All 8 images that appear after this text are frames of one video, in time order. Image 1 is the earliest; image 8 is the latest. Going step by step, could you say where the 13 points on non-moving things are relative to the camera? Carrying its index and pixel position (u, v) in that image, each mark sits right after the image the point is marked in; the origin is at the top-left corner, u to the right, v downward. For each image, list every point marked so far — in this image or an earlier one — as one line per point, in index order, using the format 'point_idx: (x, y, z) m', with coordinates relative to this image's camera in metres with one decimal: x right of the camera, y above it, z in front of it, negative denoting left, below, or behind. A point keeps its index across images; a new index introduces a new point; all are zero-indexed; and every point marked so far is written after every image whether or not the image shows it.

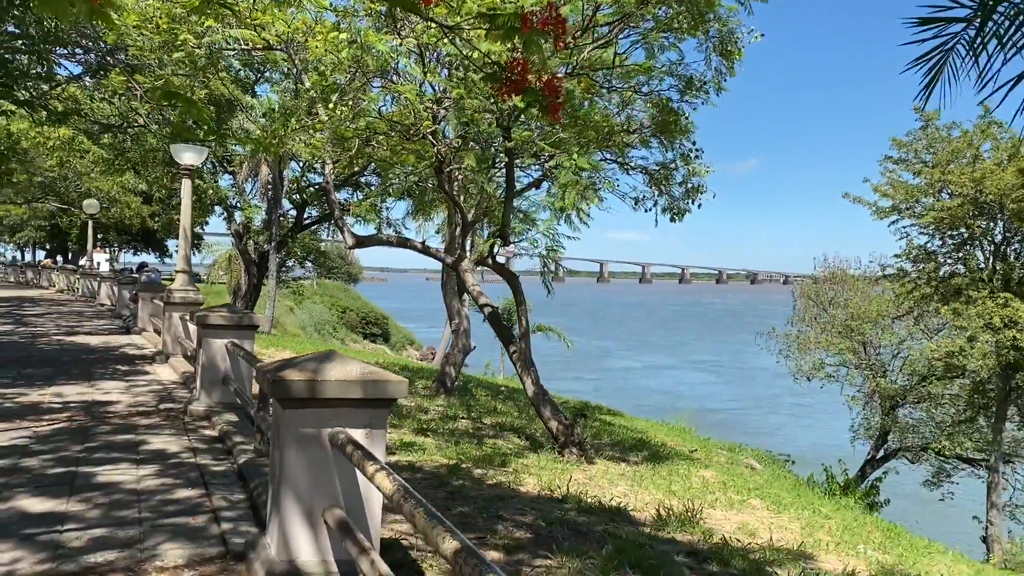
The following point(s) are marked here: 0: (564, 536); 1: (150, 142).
0: (+0.3, -1.5, +5.4) m
1: (-7.4, +3.0, +18.1) m
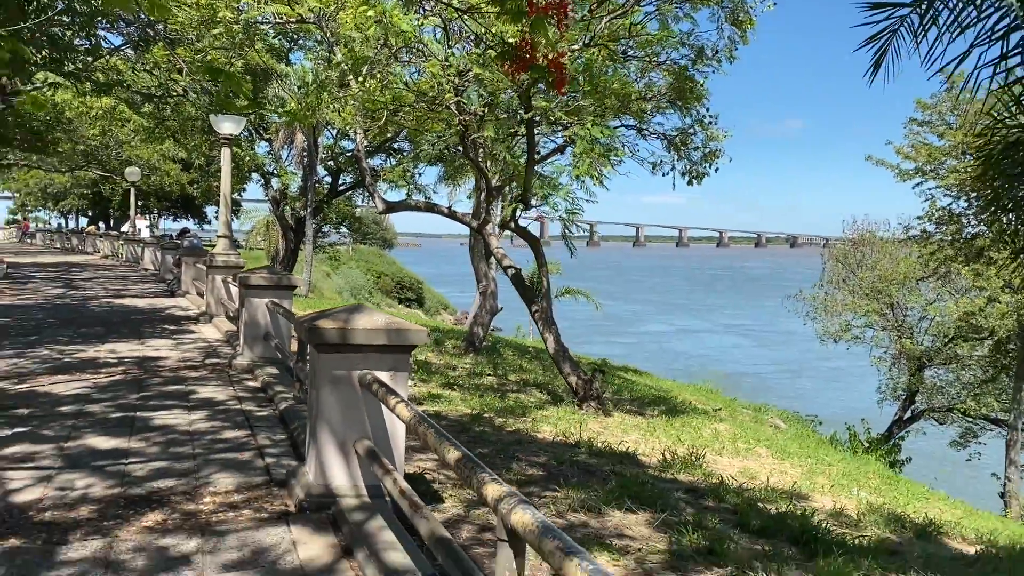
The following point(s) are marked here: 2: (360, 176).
0: (+0.4, -1.2, +5.9) m
1: (-6.8, +3.7, +18.7) m
2: (-3.0, +2.2, +17.5) m
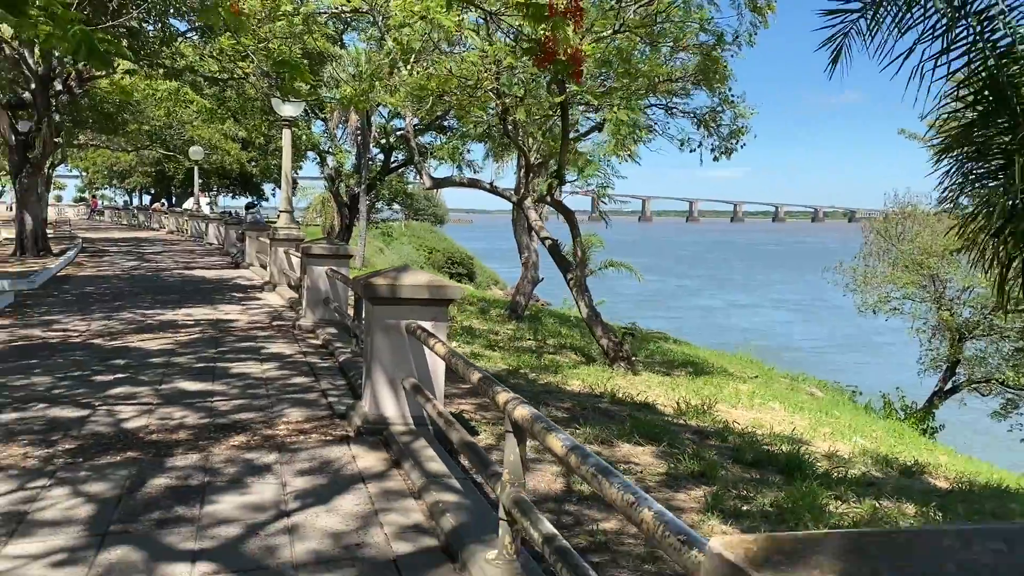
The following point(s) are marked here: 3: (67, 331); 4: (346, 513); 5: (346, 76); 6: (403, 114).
0: (+0.6, -1.0, +6.7) m
1: (-5.8, +4.3, +19.8) m
2: (-2.1, +2.8, +18.4) m
3: (-4.9, -0.5, +9.8) m
4: (-0.7, -1.0, +4.1) m
5: (-2.6, +3.4, +13.7) m
6: (-1.9, +3.0, +15.0) m
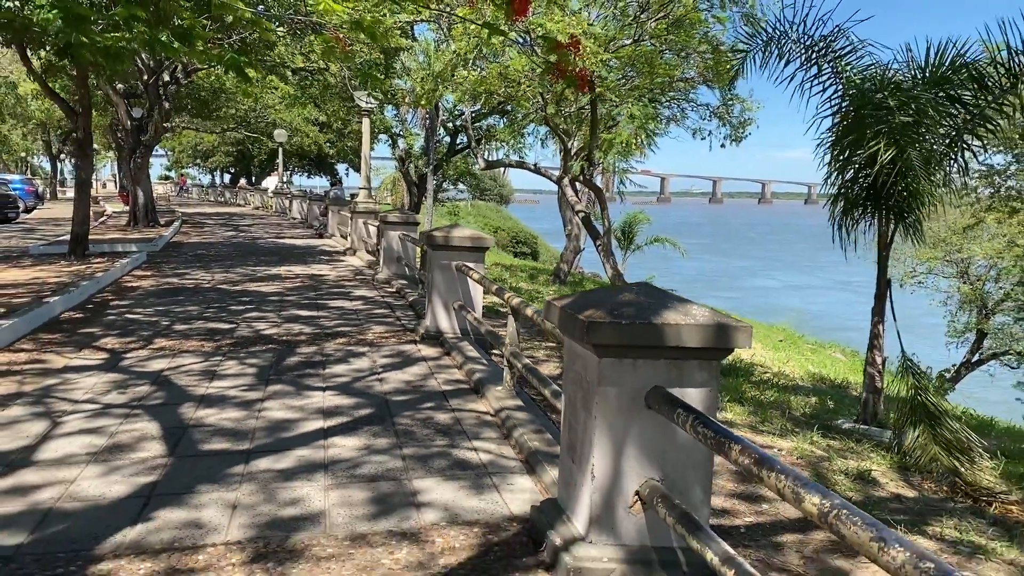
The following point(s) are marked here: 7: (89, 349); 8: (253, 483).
0: (+0.9, -0.5, +9.0) m
1: (-4.5, +5.1, +22.4) m
2: (-0.9, +3.5, +20.7) m
3: (-4.4, +0.1, +12.4) m
4: (-0.7, -0.6, +6.4) m
5: (-1.8, +4.0, +16.1) m
6: (-1.0, +3.6, +17.3) m
7: (-3.5, -0.5, +7.5) m
8: (-1.2, -0.9, +4.2) m
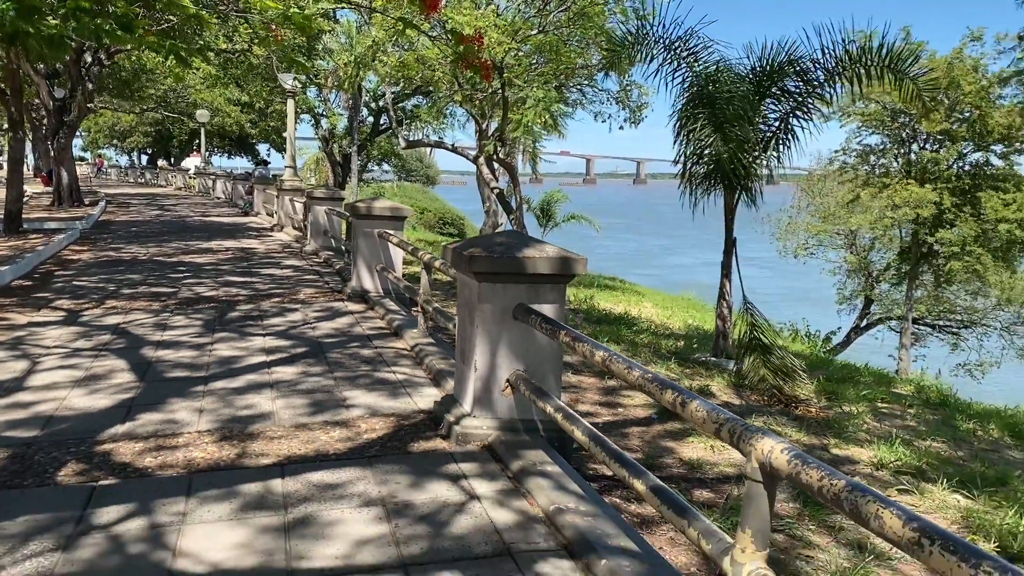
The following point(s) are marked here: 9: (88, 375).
0: (-0.1, -0.1, +10.2) m
1: (-6.6, +5.7, +23.0) m
2: (-2.8, +4.1, +21.6) m
3: (-5.6, +0.5, +13.2) m
4: (-1.4, -0.3, +7.5) m
5: (-3.3, +4.5, +17.0) m
6: (-2.6, +4.2, +18.2) m
7: (-4.4, -0.2, +8.3) m
8: (-1.8, -0.6, +5.2) m
9: (-2.7, -0.6, +5.8) m
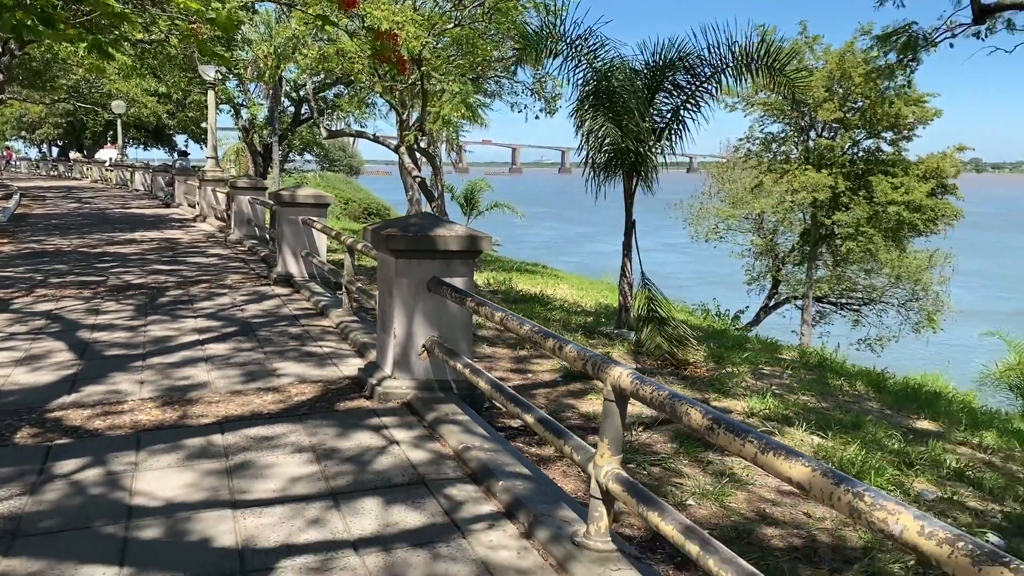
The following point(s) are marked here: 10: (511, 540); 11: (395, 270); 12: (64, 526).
0: (-1.0, +0.1, +10.7) m
1: (-8.7, +5.9, +22.9) m
2: (-4.8, +4.4, +21.9) m
3: (-6.8, +0.6, +13.3) m
4: (-2.2, -0.1, +8.0) m
5: (-4.9, +4.7, +17.2) m
6: (-4.3, +4.4, +18.5) m
7: (-5.1, -0.1, +8.5) m
8: (-2.3, -0.5, +5.6) m
9: (-3.3, -0.5, +6.1) m
10: (0.0, -0.9, +3.2) m
11: (-0.6, +0.1, +4.8) m
12: (-1.7, -0.9, +3.3) m
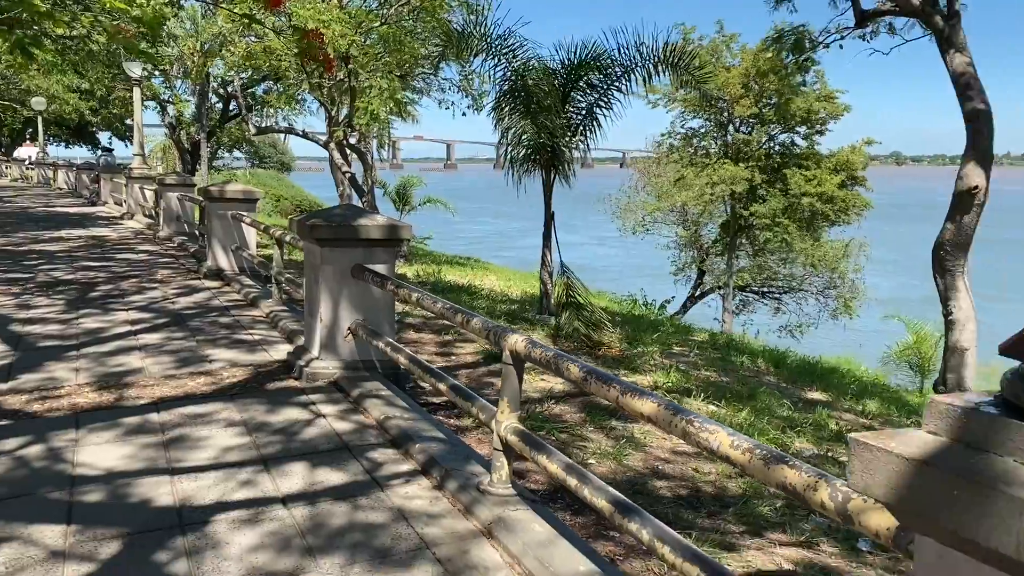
0: (-1.9, +0.2, +11.0) m
1: (-10.5, +6.0, +22.6) m
2: (-6.5, +4.5, +21.8) m
3: (-7.9, +0.7, +13.1) m
4: (-2.8, -0.1, +8.2) m
5: (-6.3, +4.8, +17.1) m
6: (-5.8, +4.5, +18.5) m
7: (-5.9, -0.1, +8.5) m
8: (-2.8, -0.5, +5.9) m
9: (-3.9, -0.4, +6.2) m
10: (-0.4, -0.8, +3.6) m
11: (-1.1, +0.2, +5.2) m
12: (-2.0, -0.8, +3.6) m
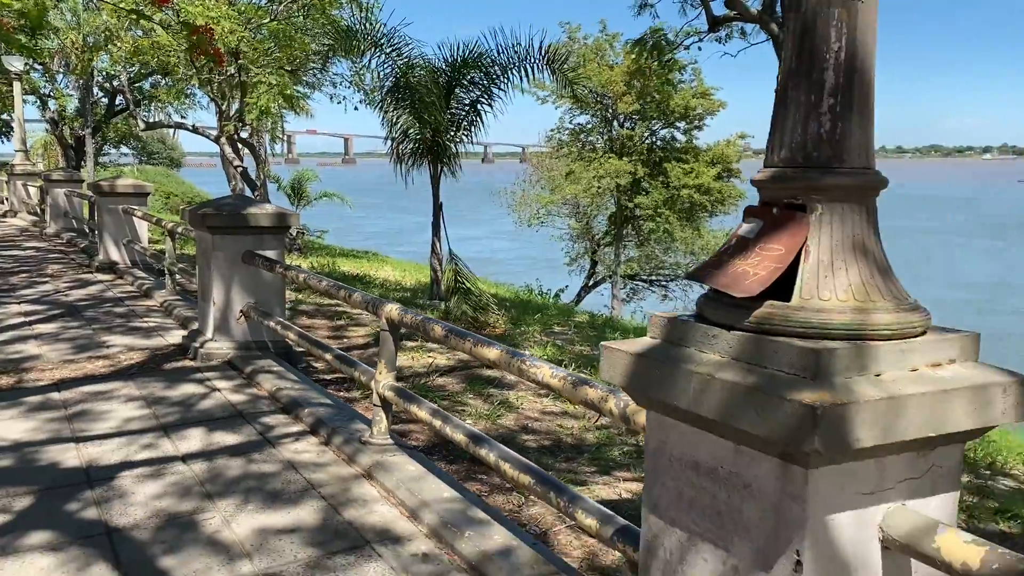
0: (-3.3, +0.3, +11.2) m
1: (-13.2, +5.9, +21.7) m
2: (-9.1, +4.5, +21.5) m
3: (-9.4, +0.6, +12.7) m
4: (-3.9, 0.0, +8.3) m
5: (-8.4, +4.8, +16.8) m
6: (-8.1, +4.5, +18.2) m
7: (-6.9, -0.1, +8.3) m
8: (-3.6, -0.4, +6.0) m
9: (-4.7, -0.4, +6.3) m
10: (-0.9, -0.7, +4.0) m
11: (-1.9, +0.3, +5.5) m
12: (-2.5, -0.8, +3.8) m
